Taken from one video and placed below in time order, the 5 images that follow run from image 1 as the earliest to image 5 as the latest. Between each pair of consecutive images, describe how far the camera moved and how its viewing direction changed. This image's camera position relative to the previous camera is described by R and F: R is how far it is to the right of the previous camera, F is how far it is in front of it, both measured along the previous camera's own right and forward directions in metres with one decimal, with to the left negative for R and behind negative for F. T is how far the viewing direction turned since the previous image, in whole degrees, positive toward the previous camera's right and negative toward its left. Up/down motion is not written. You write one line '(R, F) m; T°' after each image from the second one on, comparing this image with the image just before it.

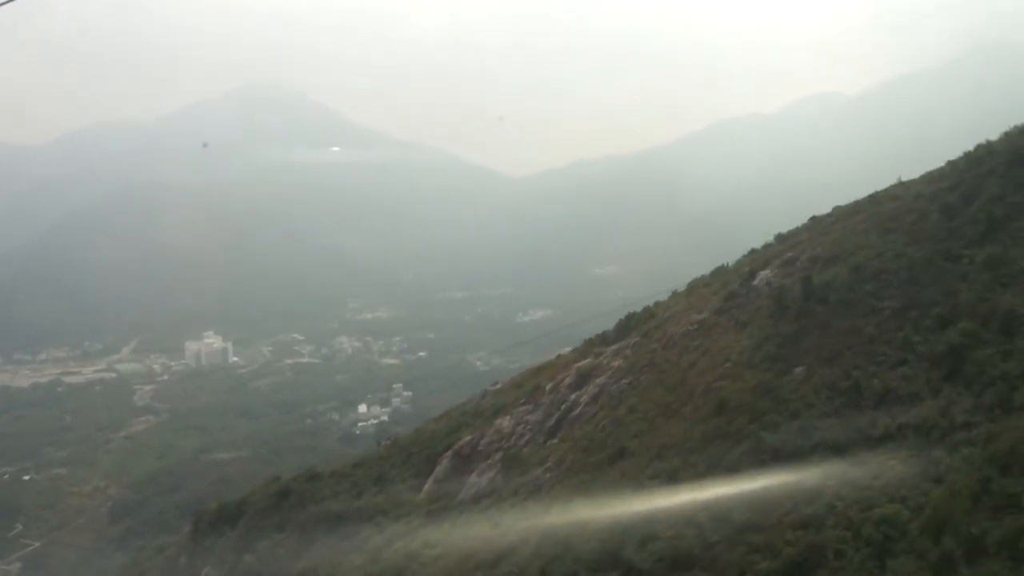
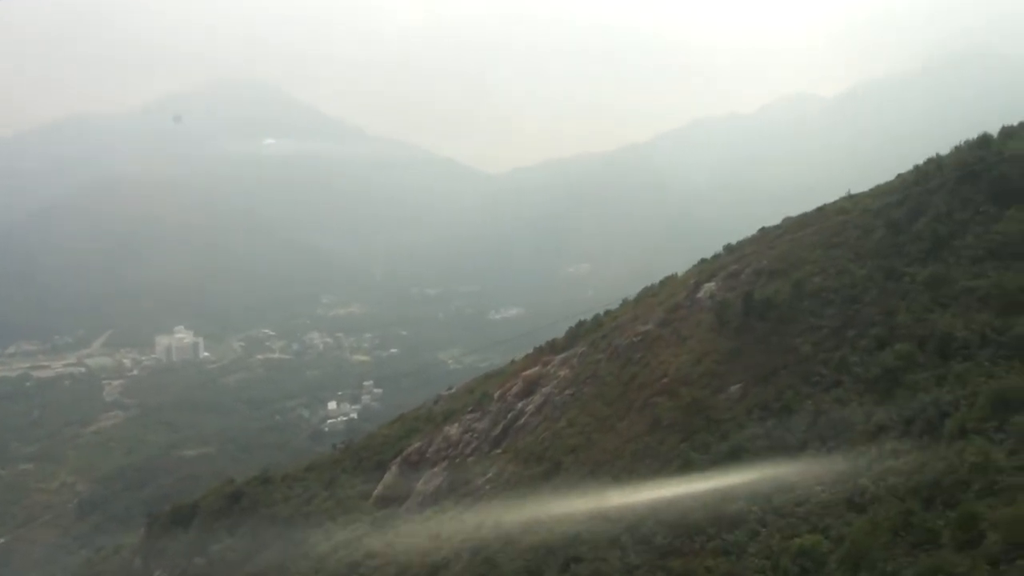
(+1.3, +0.4) m; 0°
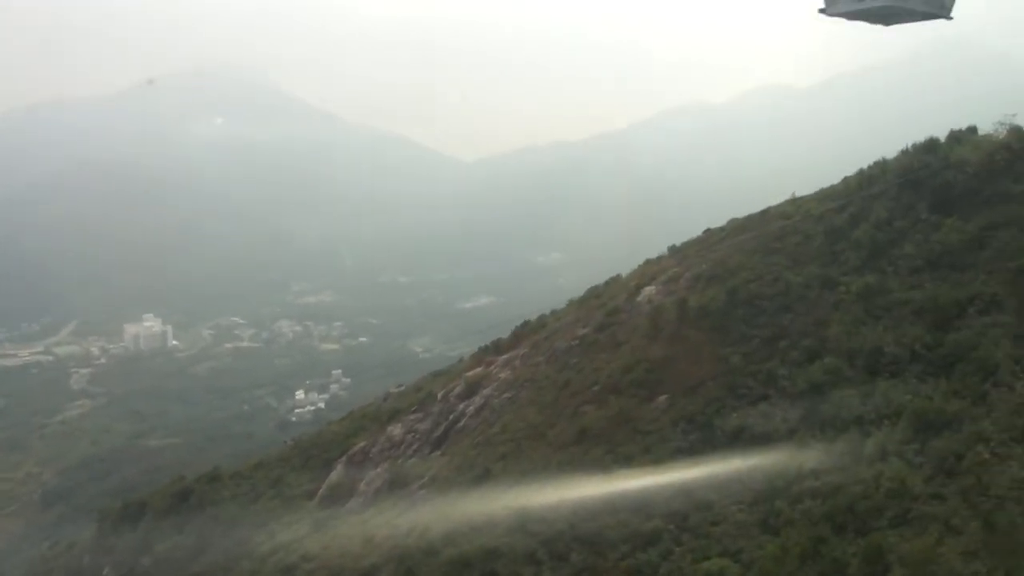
(+1.3, +0.5) m; 0°
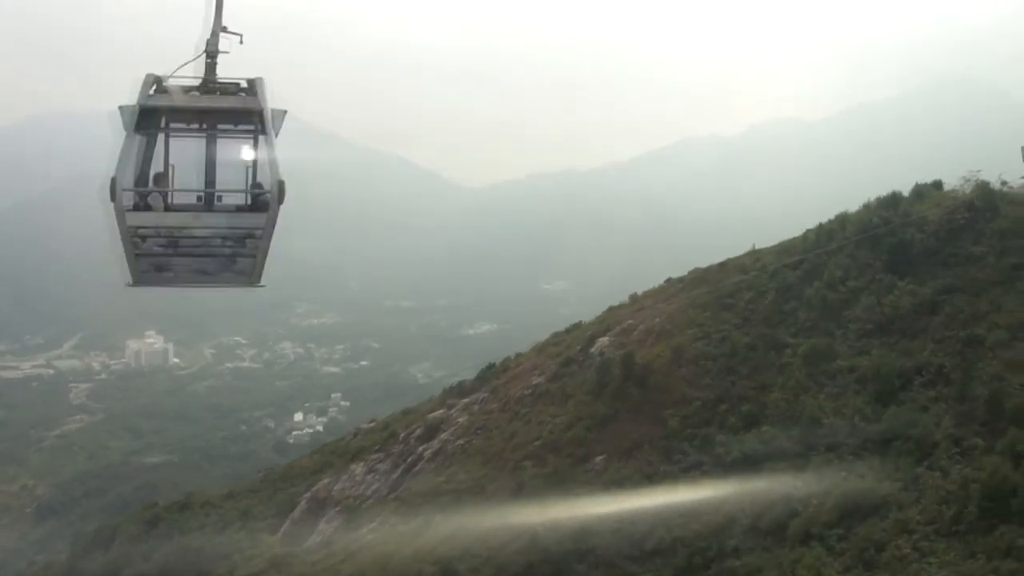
(+1.7, +0.5) m; -3°
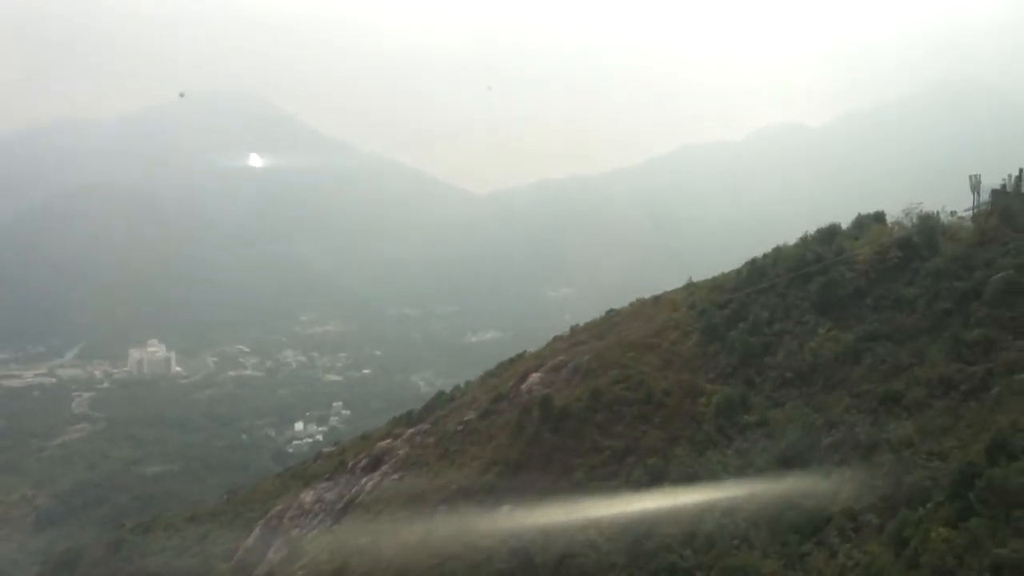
(+2.3, +0.8) m; -3°
